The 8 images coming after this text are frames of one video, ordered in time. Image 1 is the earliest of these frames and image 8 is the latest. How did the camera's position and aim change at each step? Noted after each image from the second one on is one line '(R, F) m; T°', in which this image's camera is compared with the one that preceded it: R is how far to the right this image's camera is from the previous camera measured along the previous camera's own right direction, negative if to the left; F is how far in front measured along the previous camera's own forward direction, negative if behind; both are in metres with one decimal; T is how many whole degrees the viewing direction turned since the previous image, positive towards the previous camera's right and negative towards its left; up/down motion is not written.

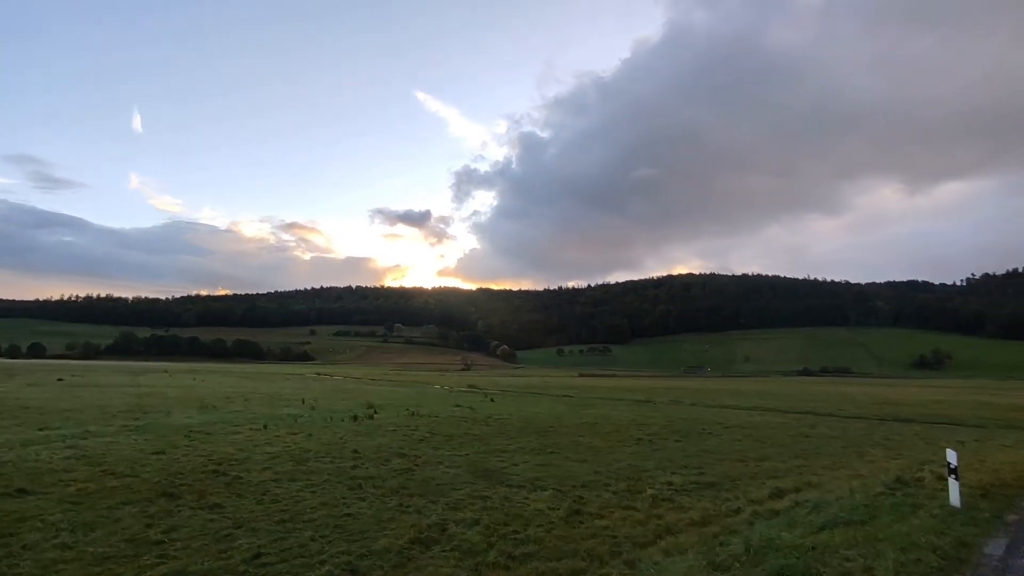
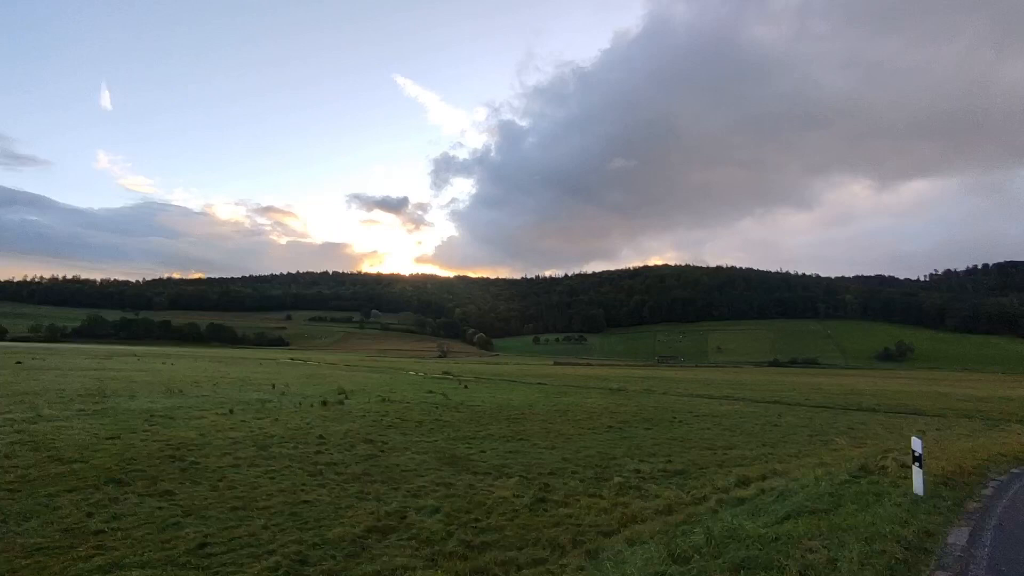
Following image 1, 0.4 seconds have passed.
(+0.2, +0.3) m; +2°
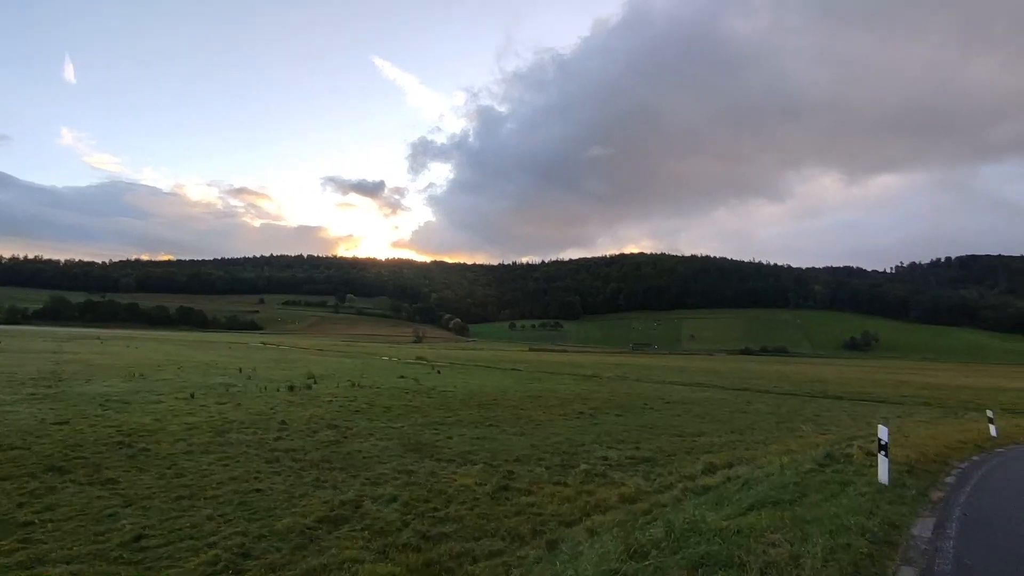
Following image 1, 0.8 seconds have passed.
(+0.3, +0.5) m; +2°
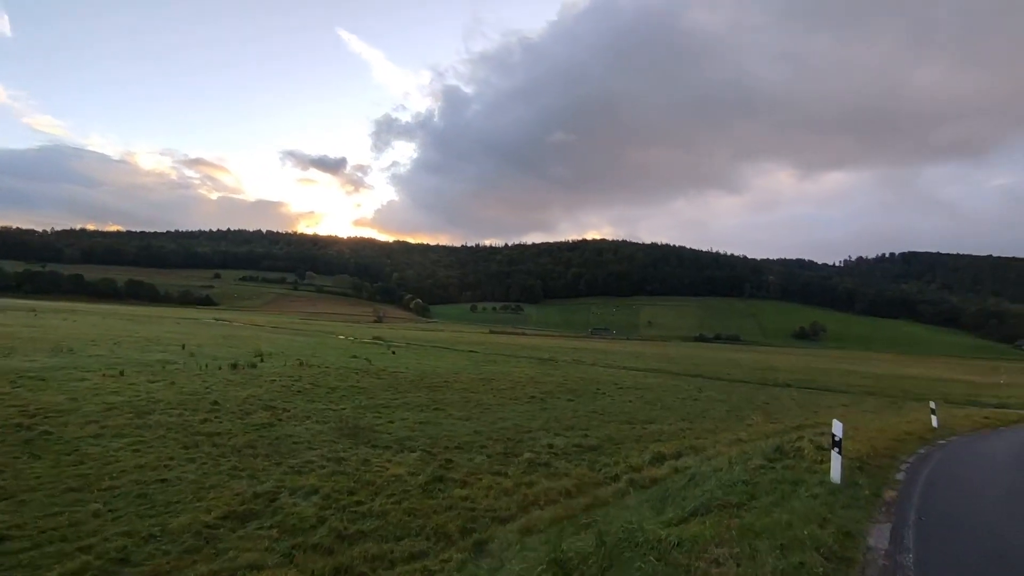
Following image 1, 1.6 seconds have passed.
(+0.5, +1.0) m; +4°
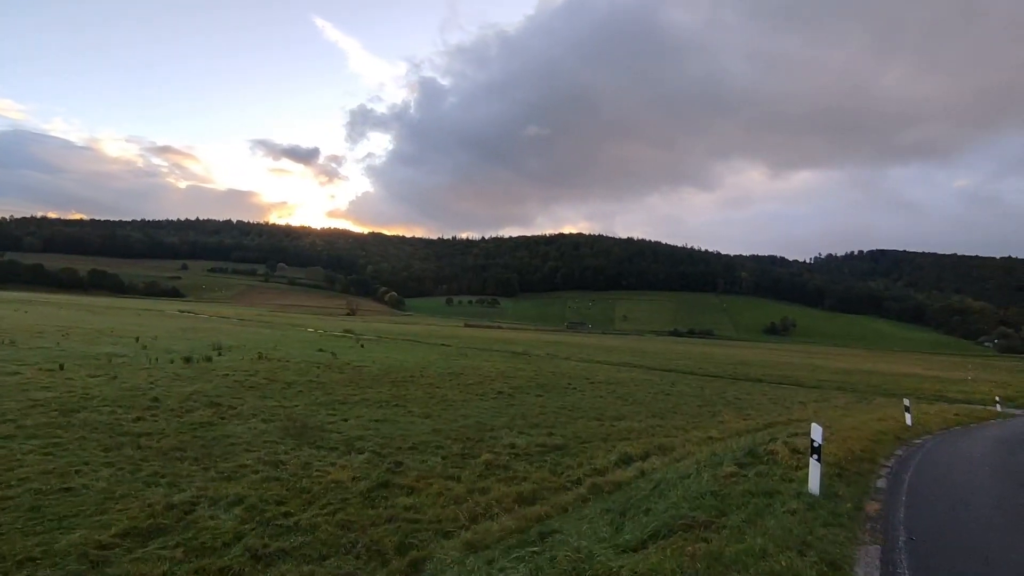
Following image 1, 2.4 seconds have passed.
(+0.5, +1.2) m; +2°
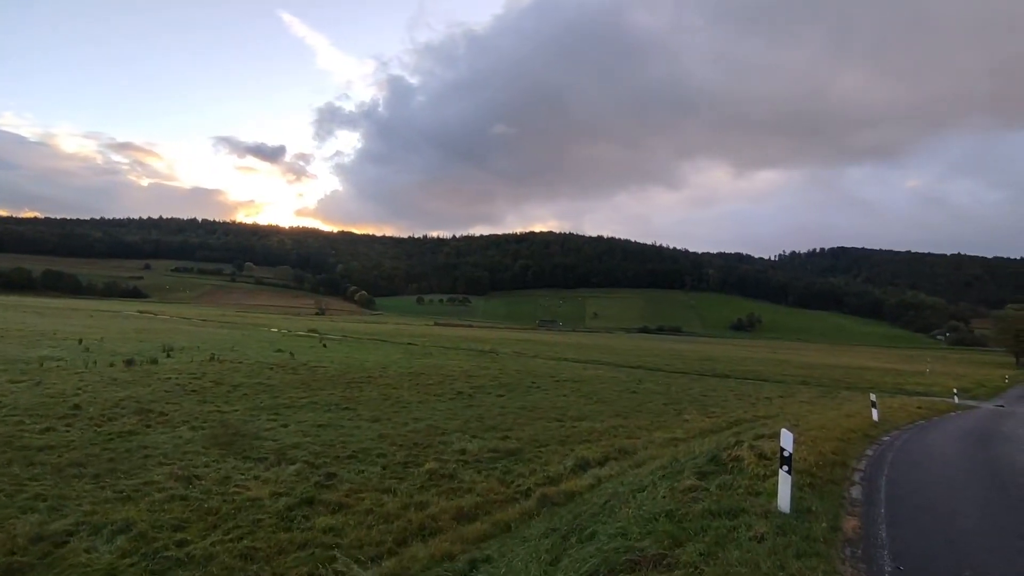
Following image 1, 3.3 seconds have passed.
(+0.6, +1.1) m; +3°
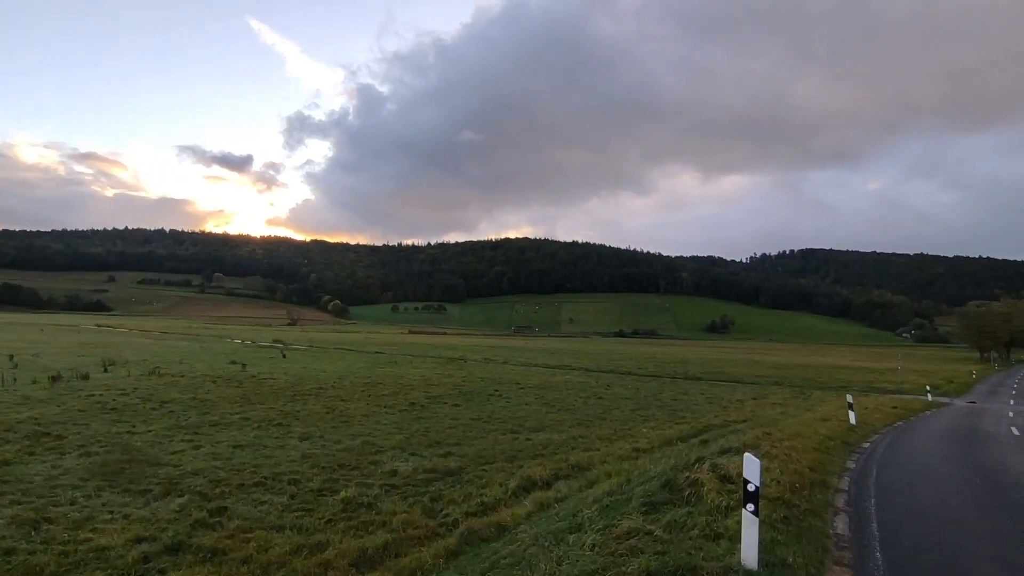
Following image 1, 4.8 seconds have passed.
(+0.9, +1.8) m; +2°
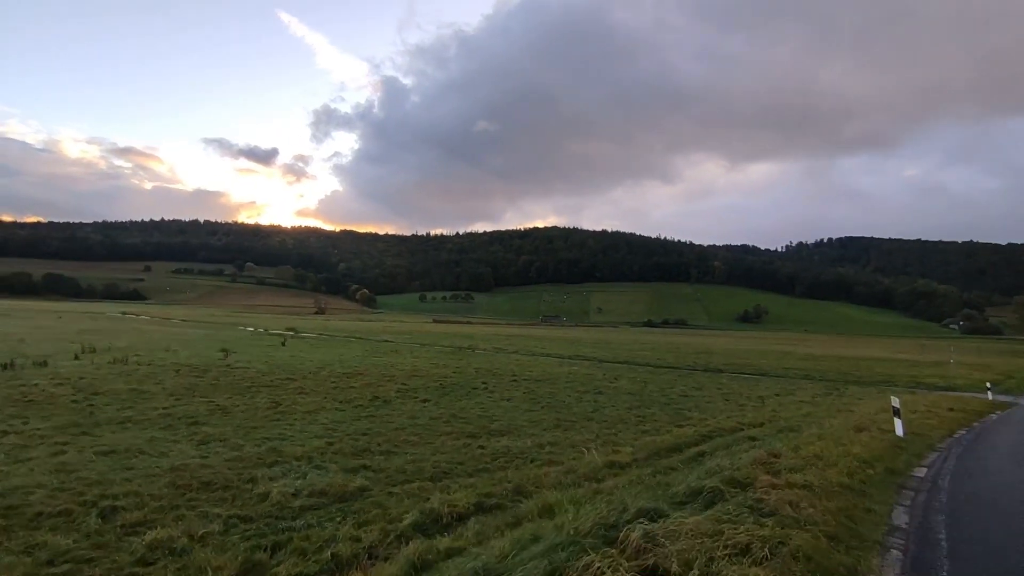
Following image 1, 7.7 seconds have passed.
(+1.9, +3.8) m; -3°
